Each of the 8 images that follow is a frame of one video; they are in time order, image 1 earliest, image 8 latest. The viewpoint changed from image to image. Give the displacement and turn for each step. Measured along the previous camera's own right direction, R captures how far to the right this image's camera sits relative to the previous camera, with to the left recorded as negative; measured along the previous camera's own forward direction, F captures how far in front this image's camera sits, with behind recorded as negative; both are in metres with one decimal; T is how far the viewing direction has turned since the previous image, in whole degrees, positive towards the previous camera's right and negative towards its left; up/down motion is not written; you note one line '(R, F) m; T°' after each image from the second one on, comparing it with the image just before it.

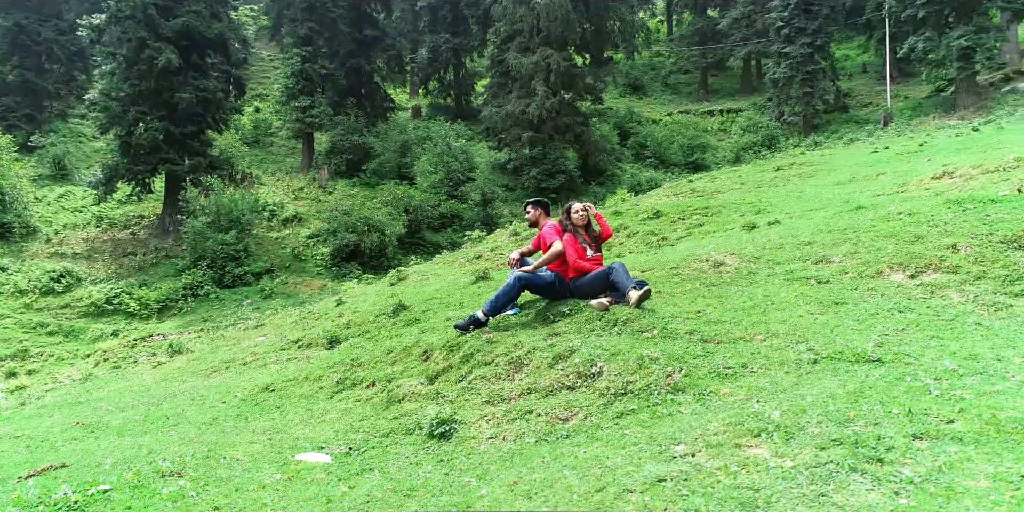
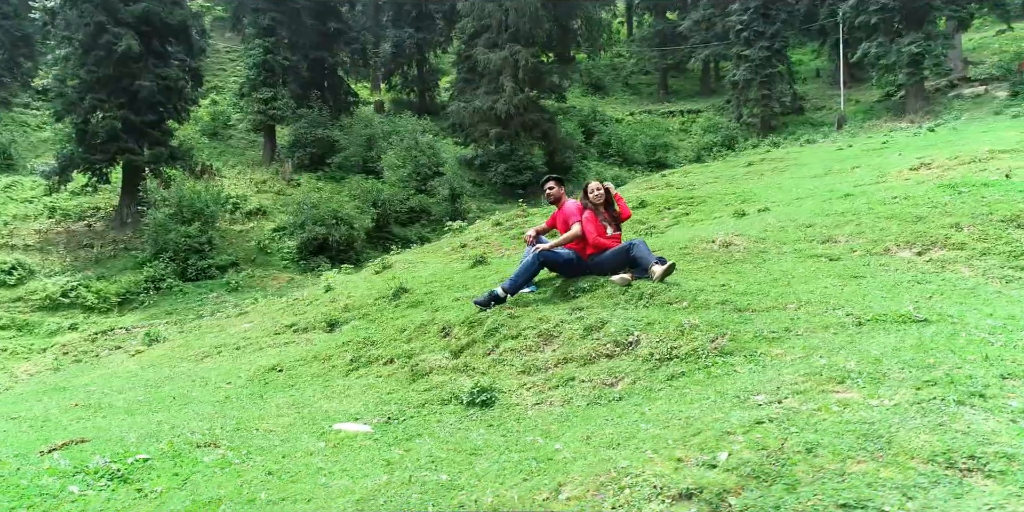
(-0.7, 0.0) m; +4°
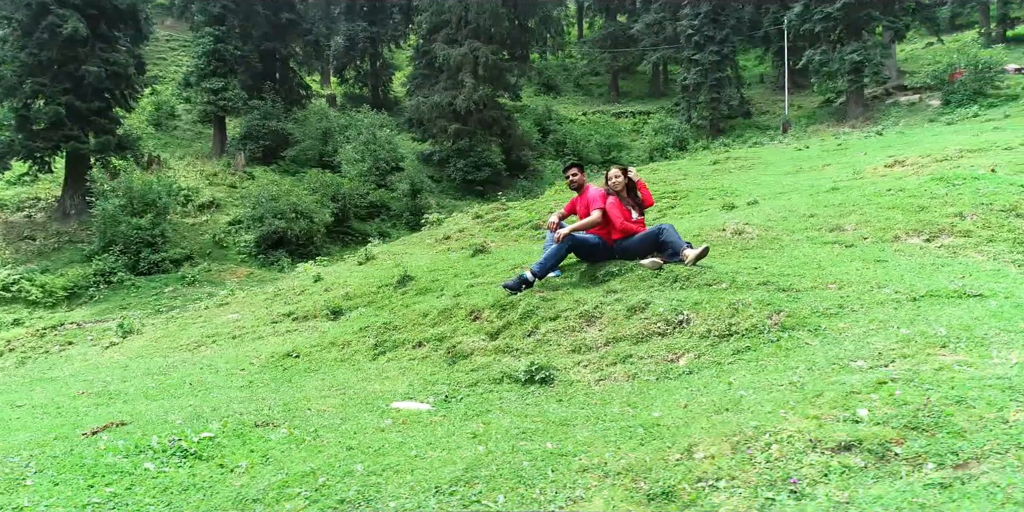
(-1.0, 0.0) m; +5°
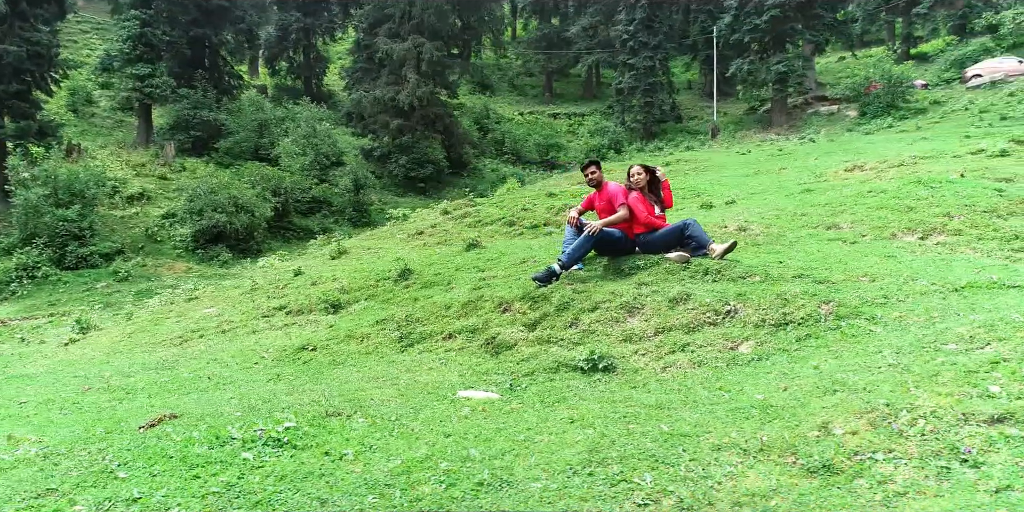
(-1.2, 0.0) m; +7°
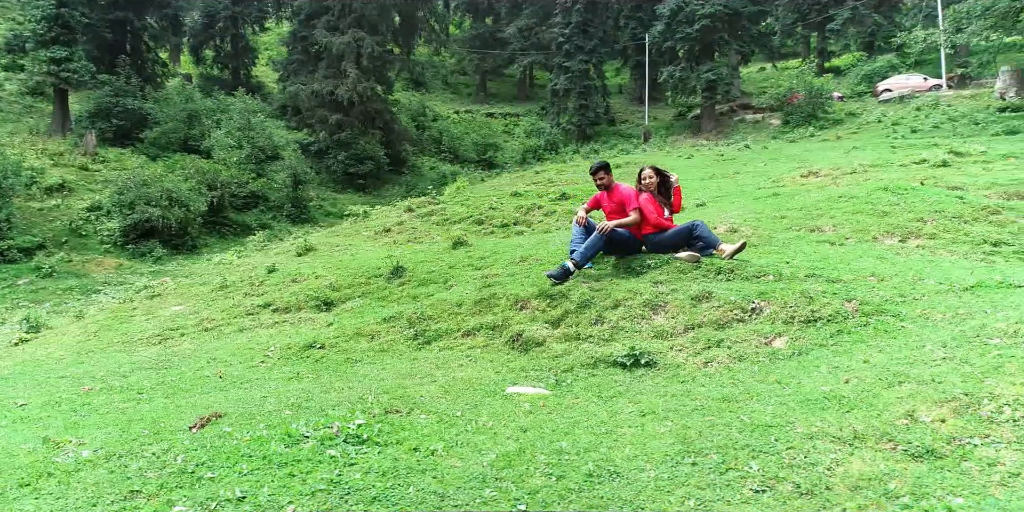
(-1.1, 0.0) m; +7°
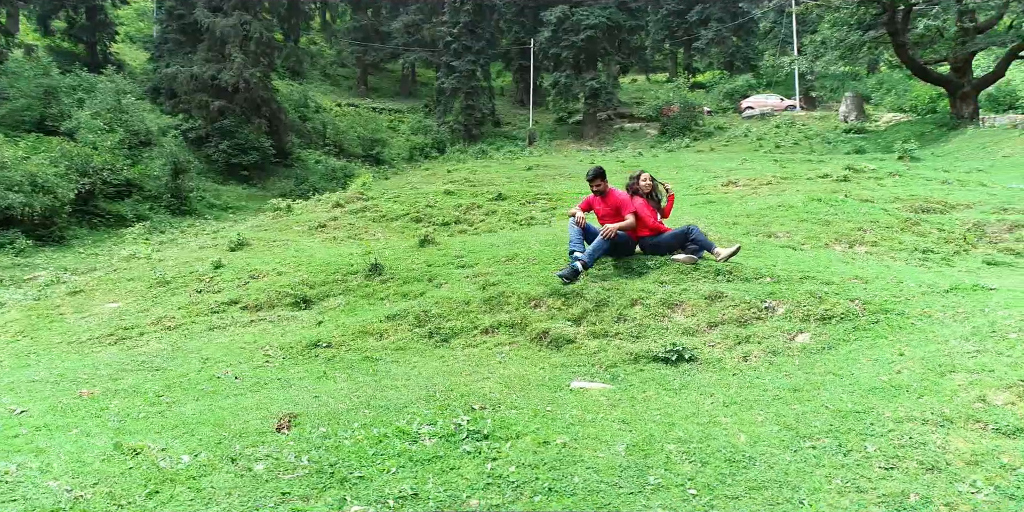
(-1.8, 0.0) m; +12°
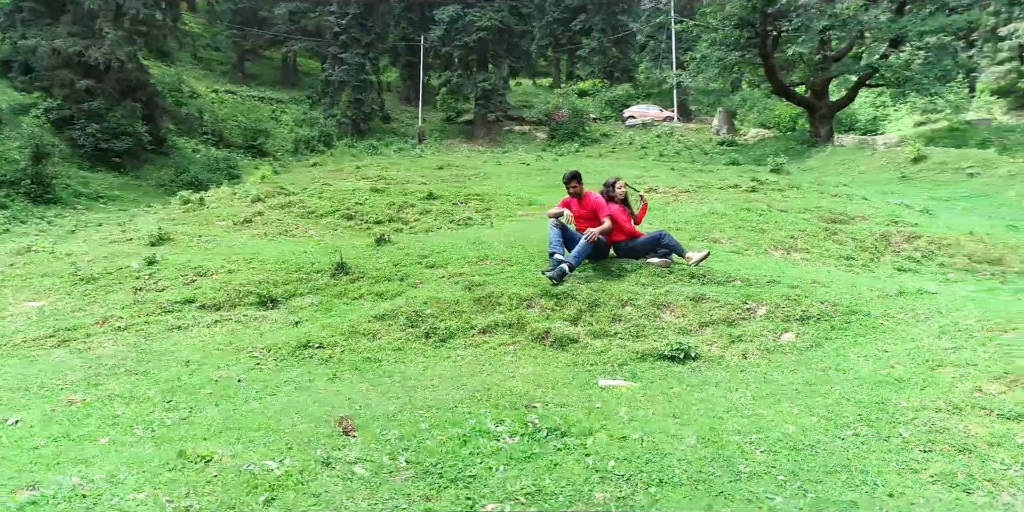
(-1.5, 0.0) m; +11°
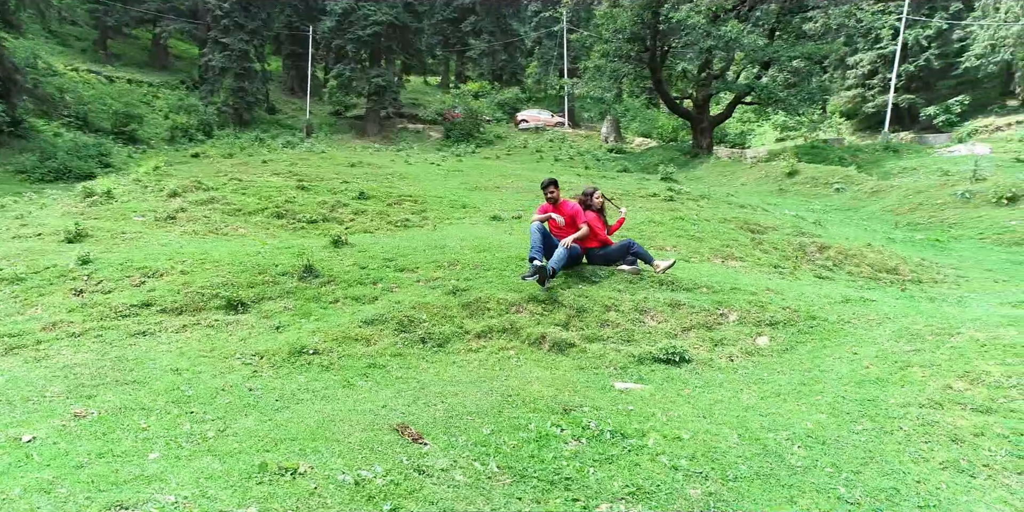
(-1.5, -0.1) m; +11°
